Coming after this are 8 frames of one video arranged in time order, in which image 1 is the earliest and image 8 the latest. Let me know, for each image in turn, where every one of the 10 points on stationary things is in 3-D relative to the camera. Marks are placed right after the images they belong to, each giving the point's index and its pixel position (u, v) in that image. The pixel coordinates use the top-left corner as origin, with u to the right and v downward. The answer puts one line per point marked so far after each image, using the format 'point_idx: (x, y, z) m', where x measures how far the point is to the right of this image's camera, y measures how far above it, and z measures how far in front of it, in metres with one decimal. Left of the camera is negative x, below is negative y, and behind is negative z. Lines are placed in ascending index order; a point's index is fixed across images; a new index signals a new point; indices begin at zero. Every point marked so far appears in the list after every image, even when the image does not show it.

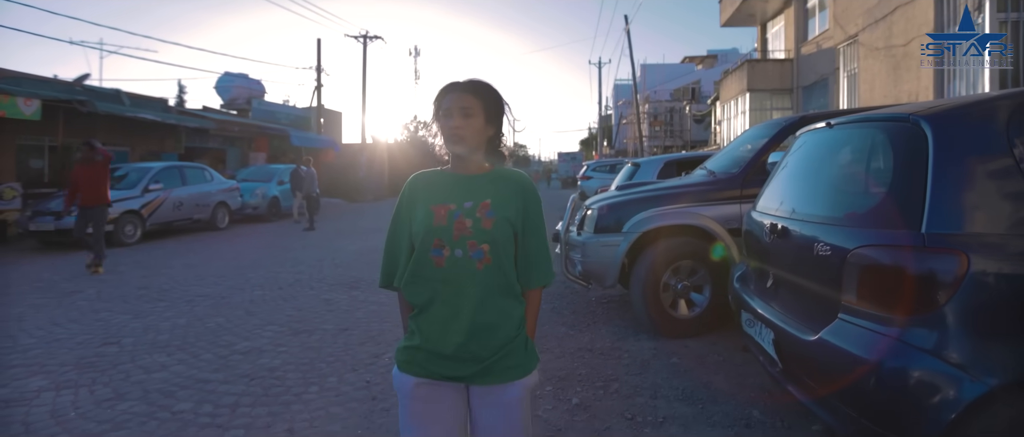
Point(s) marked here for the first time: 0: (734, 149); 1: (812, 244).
0: (+1.9, +0.6, +5.9) m
1: (+1.2, -0.1, +2.8) m
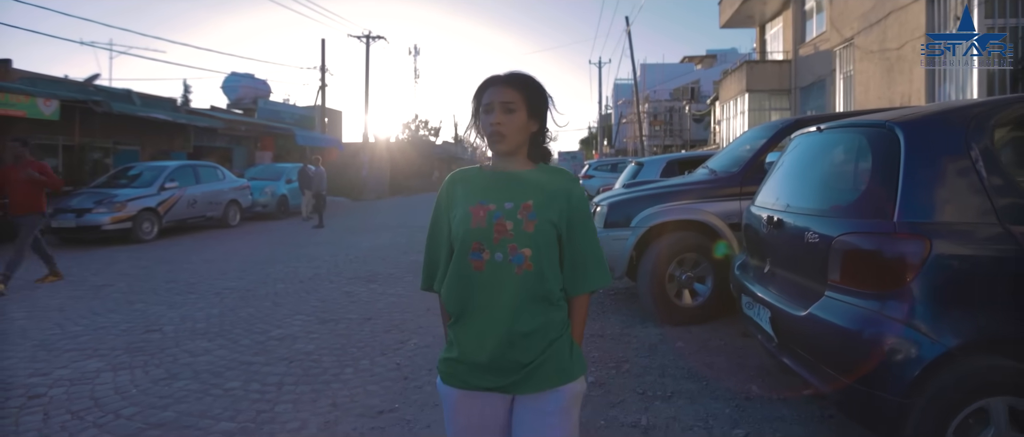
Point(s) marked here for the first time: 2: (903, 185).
0: (+2.1, +0.7, +6.3) m
1: (+1.3, -0.1, +3.2) m
2: (+1.5, +0.1, +2.7) m
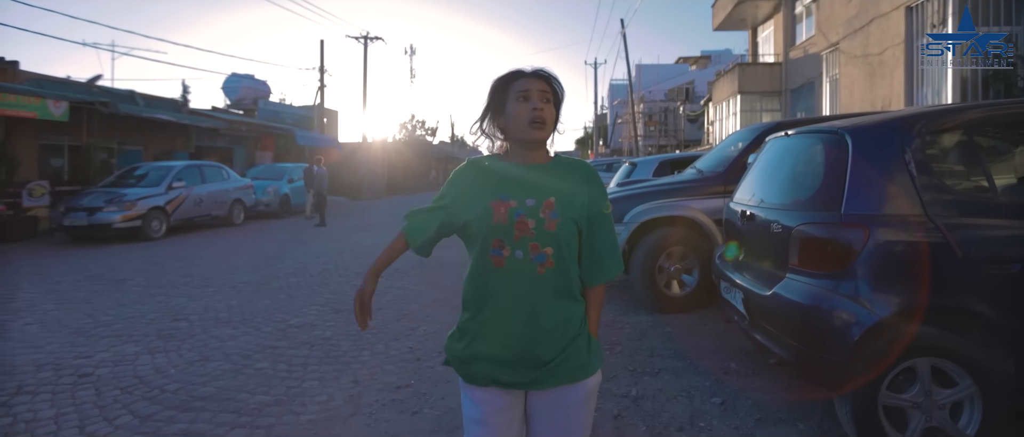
0: (+2.1, +0.7, +6.7) m
1: (+1.3, 0.0, +3.6) m
2: (+1.5, +0.1, +3.2) m
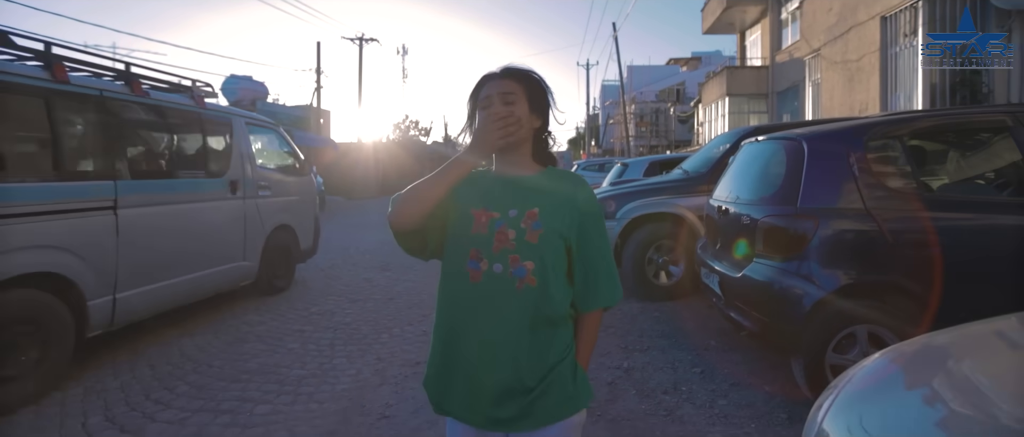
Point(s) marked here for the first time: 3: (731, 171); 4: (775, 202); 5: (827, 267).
0: (+2.1, +0.7, +7.4) m
1: (+1.4, 0.0, +4.2) m
2: (+1.6, +0.2, +3.8) m
3: (+1.6, +0.3, +4.9) m
4: (+1.5, +0.1, +3.9) m
5: (+1.6, -0.2, +3.6) m
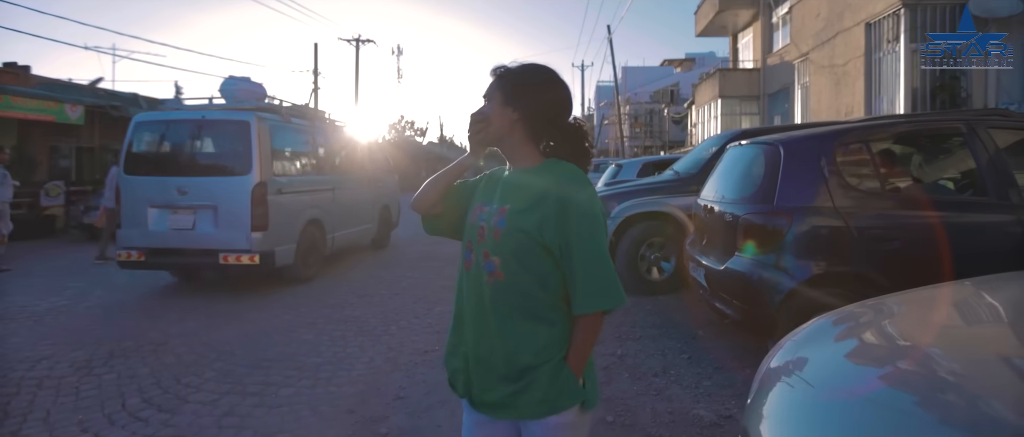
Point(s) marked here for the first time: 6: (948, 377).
0: (+2.1, +0.7, +7.7) m
1: (+1.4, 0.0, +4.6) m
2: (+1.6, +0.2, +4.2) m
3: (+1.6, +0.3, +5.3) m
4: (+1.5, +0.1, +4.3) m
5: (+1.7, -0.2, +4.0) m
6: (+1.1, -0.4, +1.8) m
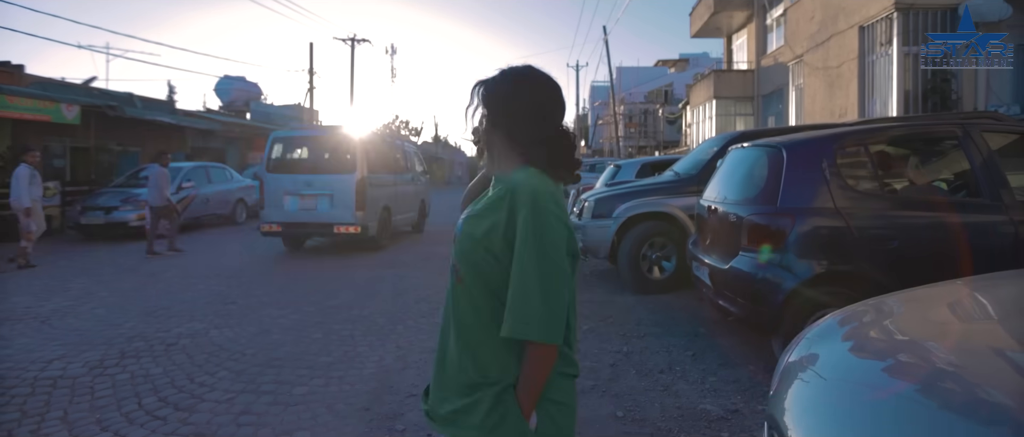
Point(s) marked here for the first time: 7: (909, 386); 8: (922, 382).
0: (+2.1, +0.7, +7.9) m
1: (+1.5, 0.0, +4.7) m
2: (+1.7, +0.2, +4.3) m
3: (+1.6, +0.3, +5.4) m
4: (+1.6, +0.1, +4.4) m
5: (+1.7, -0.2, +4.1) m
6: (+1.2, -0.4, +1.9) m
7: (+1.1, -0.5, +1.9) m
8: (+1.1, -0.4, +1.9) m
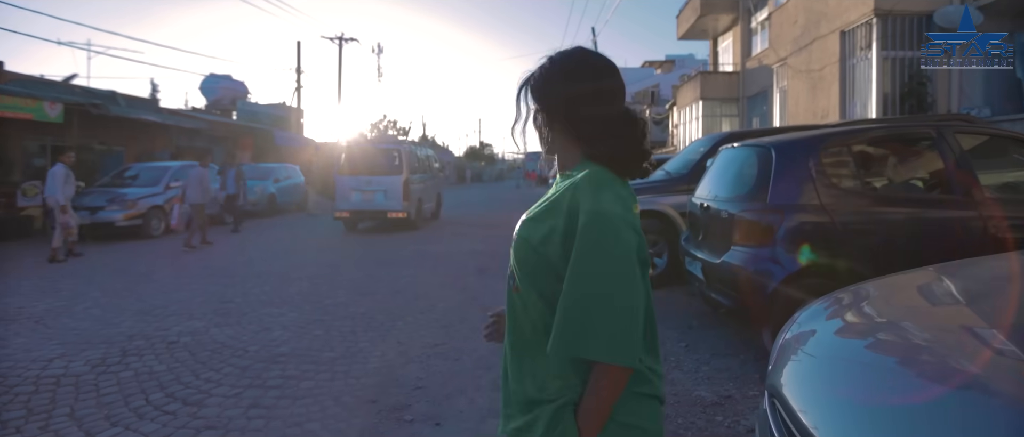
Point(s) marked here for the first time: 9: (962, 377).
0: (+2.0, +0.8, +8.1) m
1: (+1.5, 0.0, +4.9) m
2: (+1.7, +0.2, +4.5) m
3: (+1.6, +0.4, +5.6) m
4: (+1.6, +0.1, +4.6) m
5: (+1.7, -0.2, +4.3) m
6: (+1.3, -0.4, +2.1) m
7: (+1.2, -0.4, +2.1) m
8: (+1.2, -0.4, +2.1) m
9: (+1.3, -0.4, +1.9) m
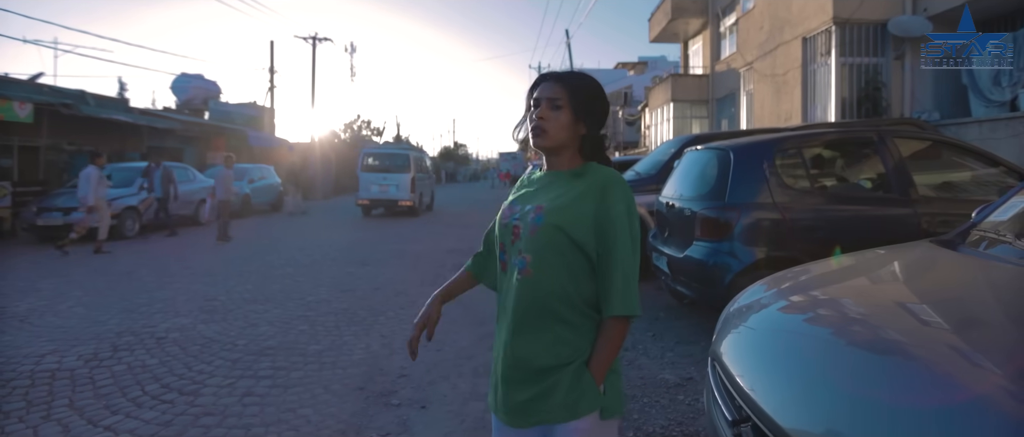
0: (+1.8, +0.8, +8.4) m
1: (+1.3, +0.1, +5.3) m
2: (+1.5, +0.2, +4.9) m
3: (+1.4, +0.4, +6.0) m
4: (+1.4, +0.1, +5.0) m
5: (+1.6, -0.2, +4.6) m
6: (+1.2, -0.4, +2.5) m
7: (+1.1, -0.4, +2.4) m
8: (+1.1, -0.4, +2.4) m
9: (+1.2, -0.4, +2.2) m
